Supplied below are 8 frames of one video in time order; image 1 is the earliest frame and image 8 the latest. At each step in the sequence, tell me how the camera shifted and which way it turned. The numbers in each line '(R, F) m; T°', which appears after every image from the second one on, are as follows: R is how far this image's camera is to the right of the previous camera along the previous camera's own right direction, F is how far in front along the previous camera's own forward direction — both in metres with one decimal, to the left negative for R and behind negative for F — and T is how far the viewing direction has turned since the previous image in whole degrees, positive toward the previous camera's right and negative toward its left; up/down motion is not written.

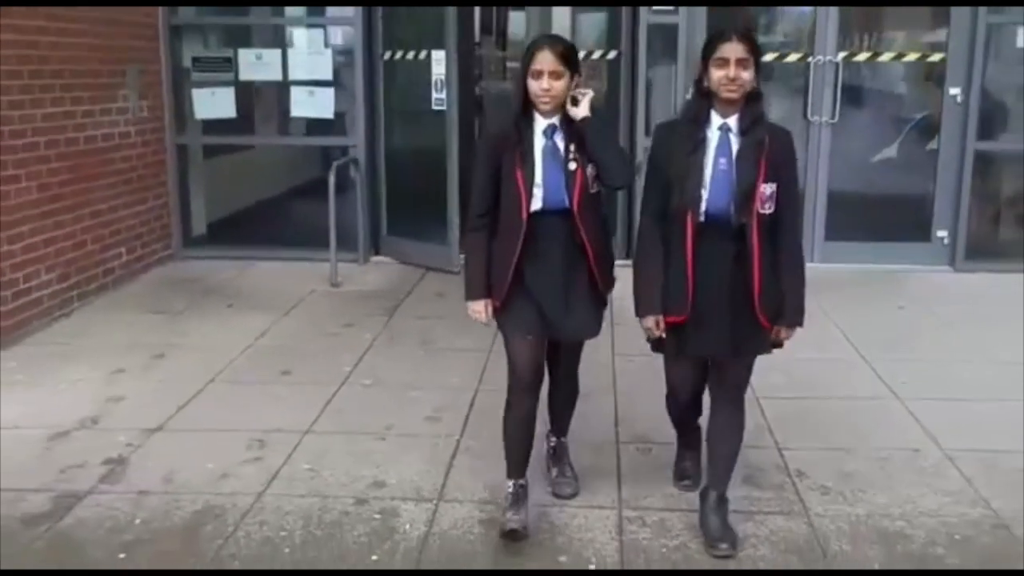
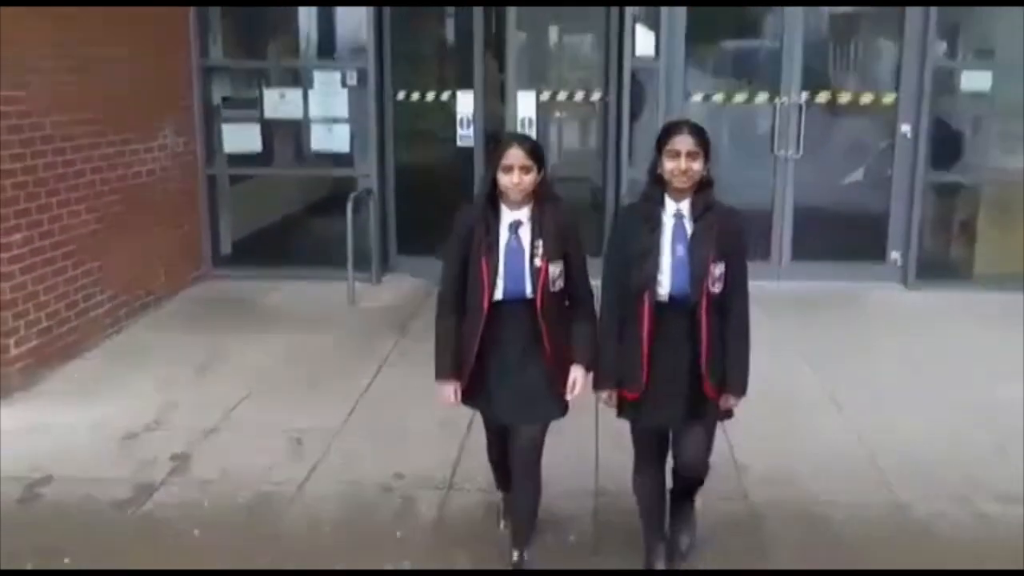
(0.0, -0.8) m; 0°
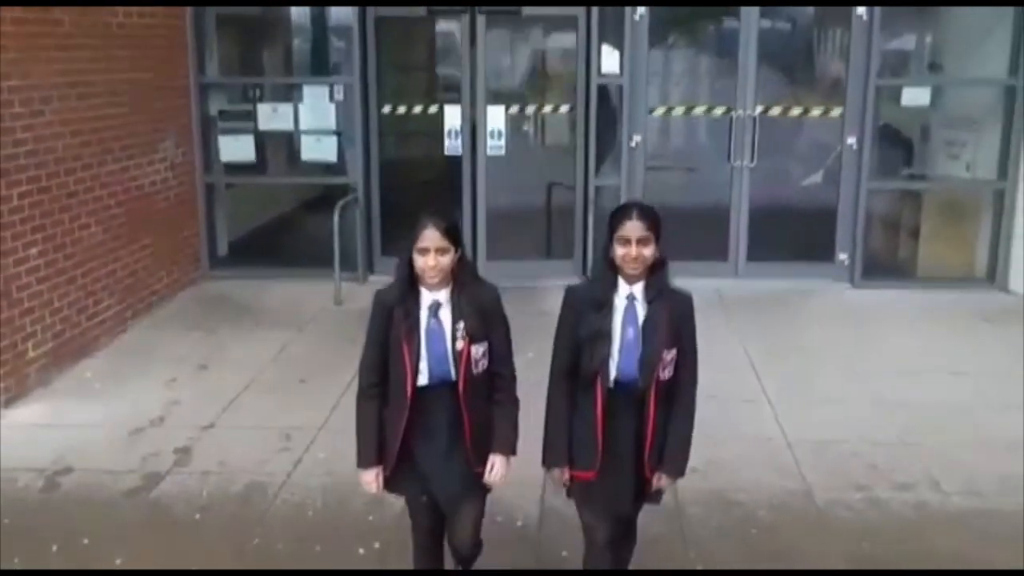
(+0.2, -0.6) m; 0°
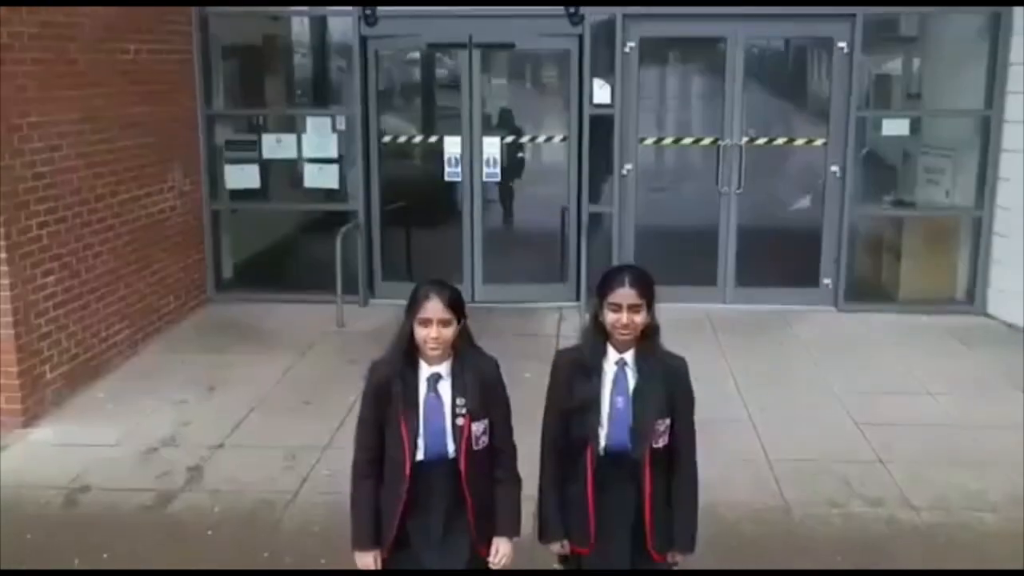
(0.0, -0.3) m; 0°
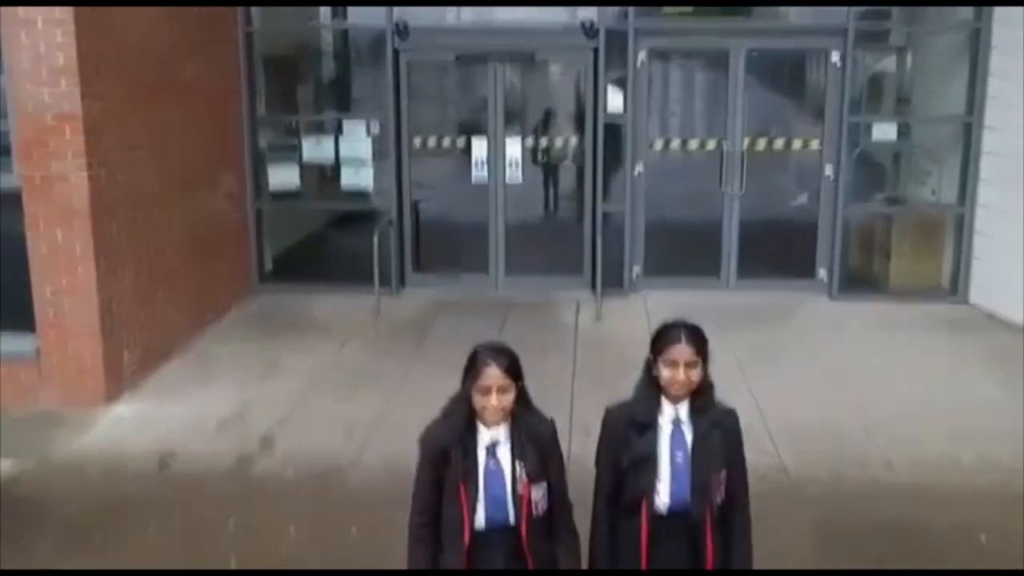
(-0.2, -0.8) m; 0°
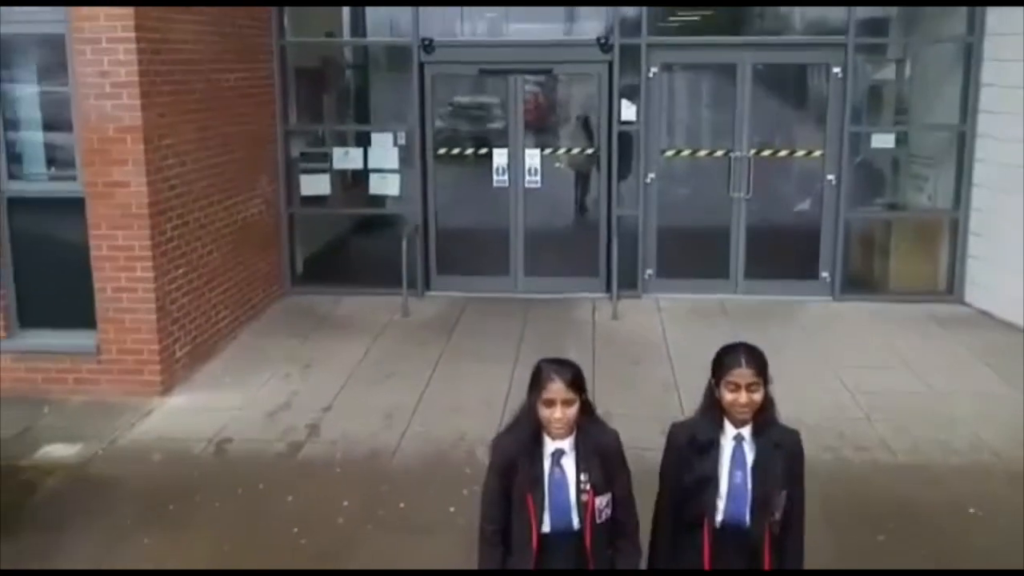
(-0.2, -0.5) m; 0°
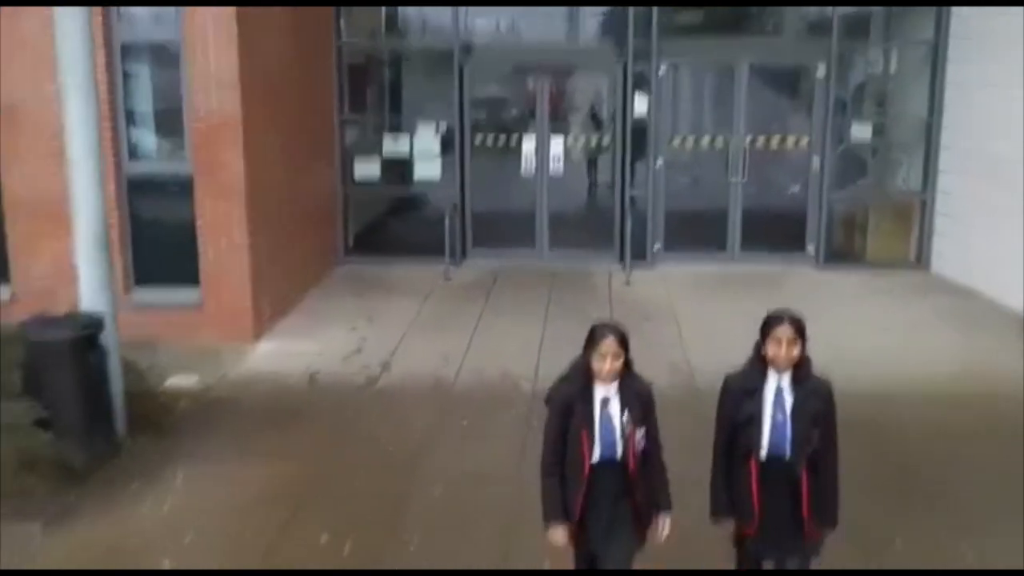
(-0.3, -1.5) m; 0°
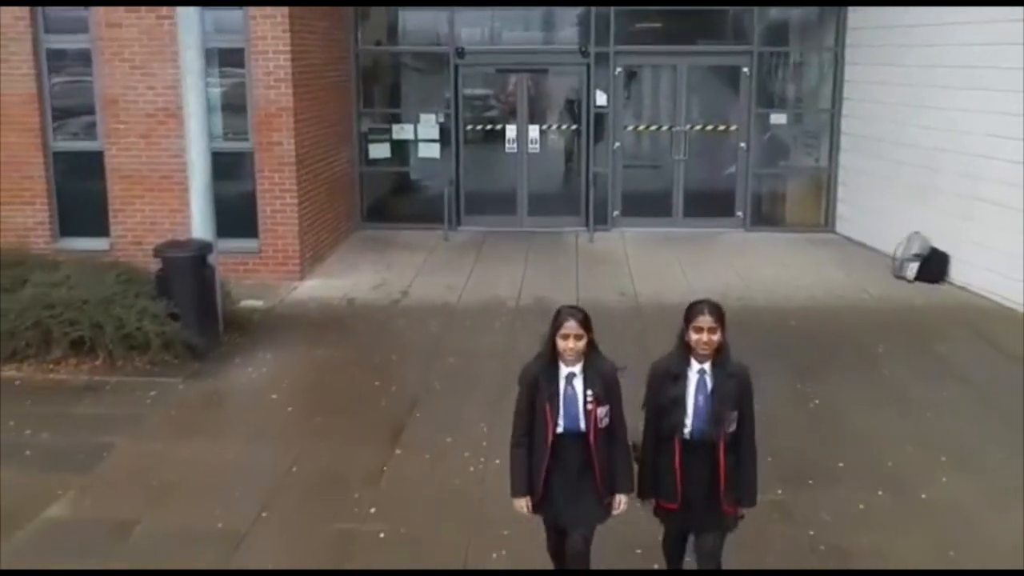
(-0.1, -2.7) m; +1°
